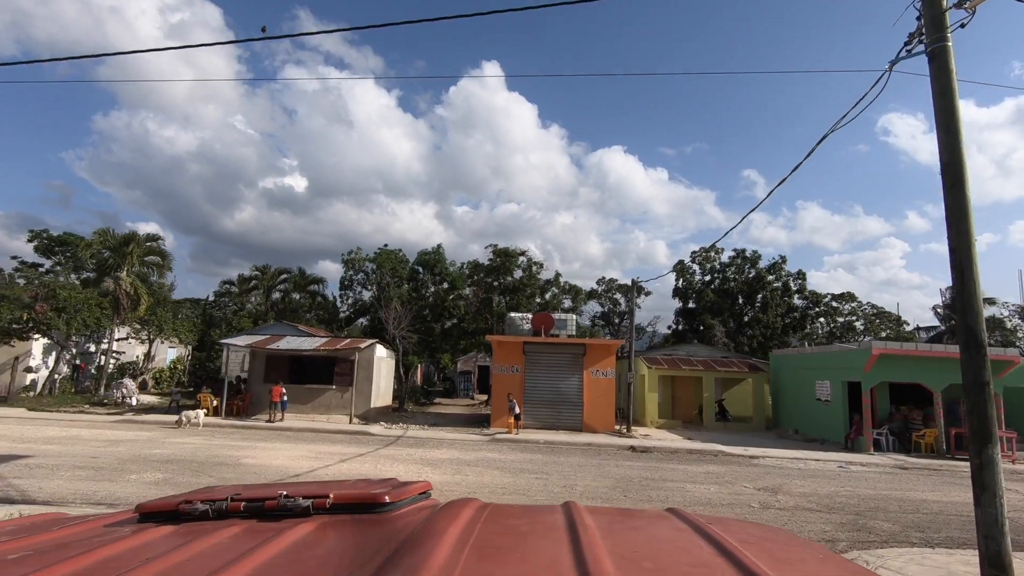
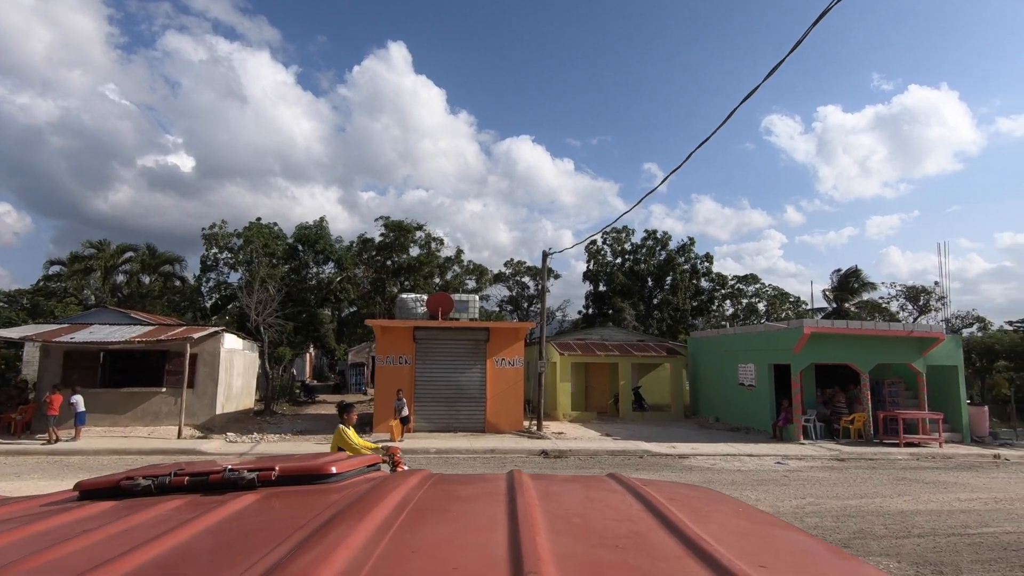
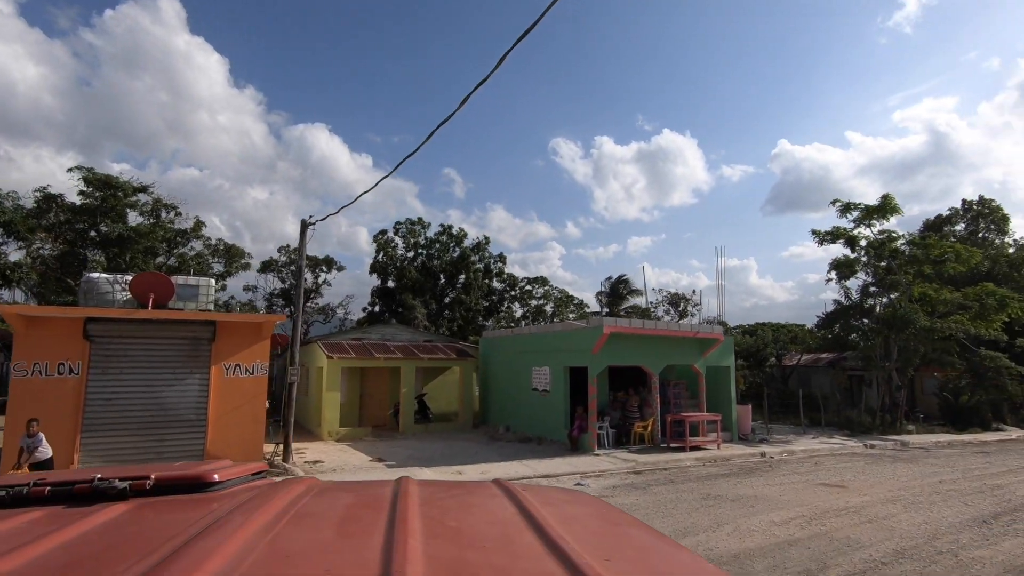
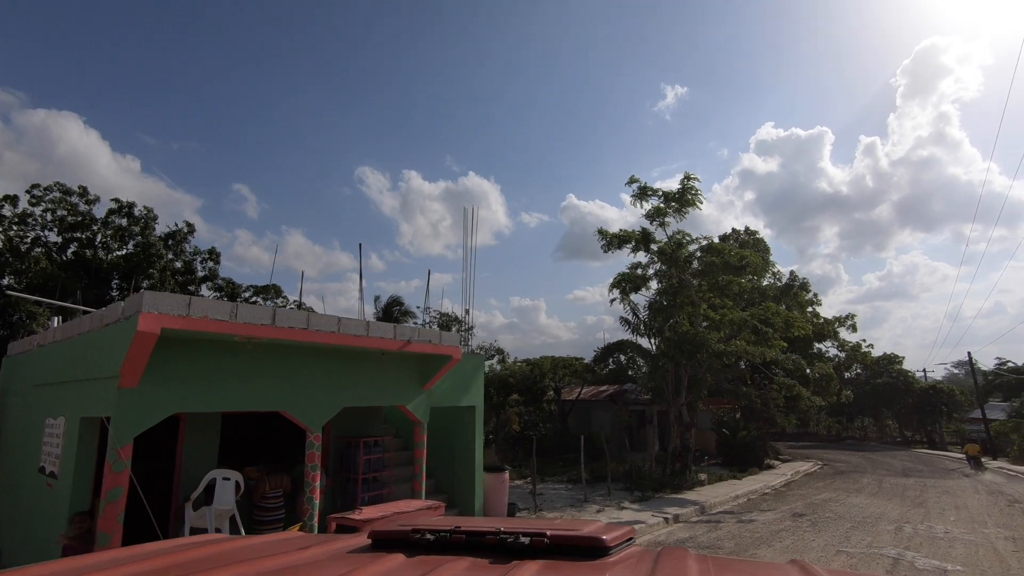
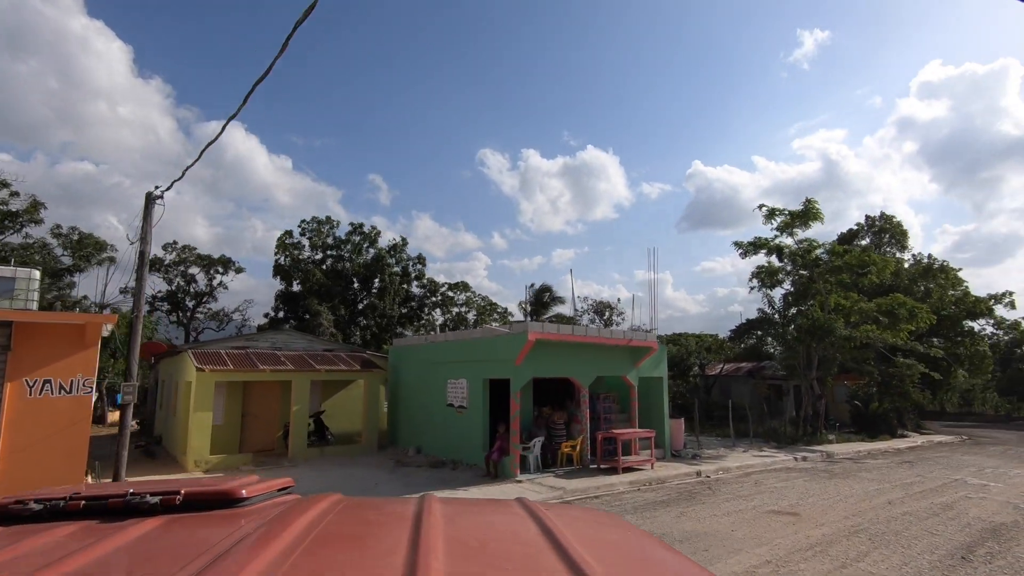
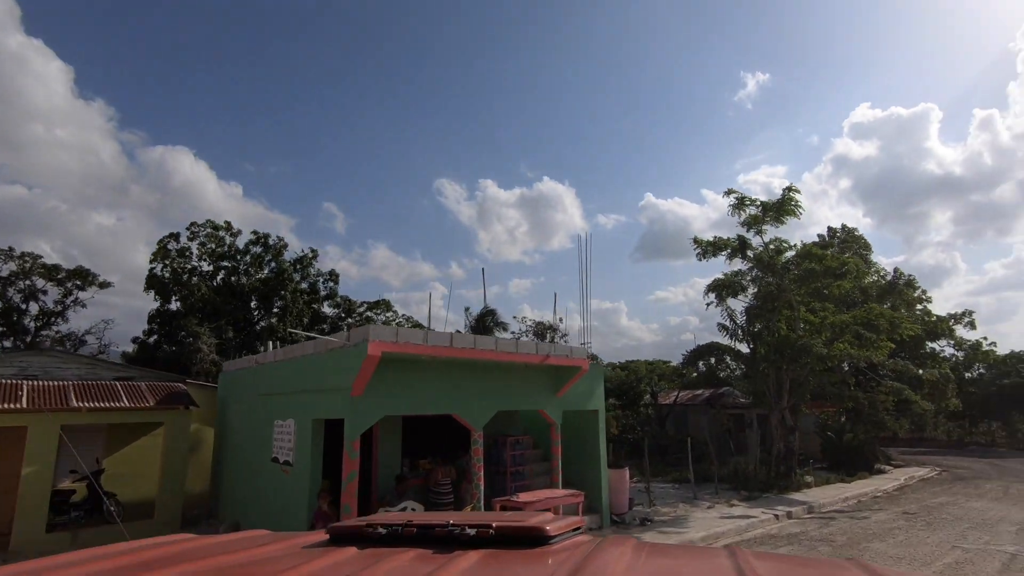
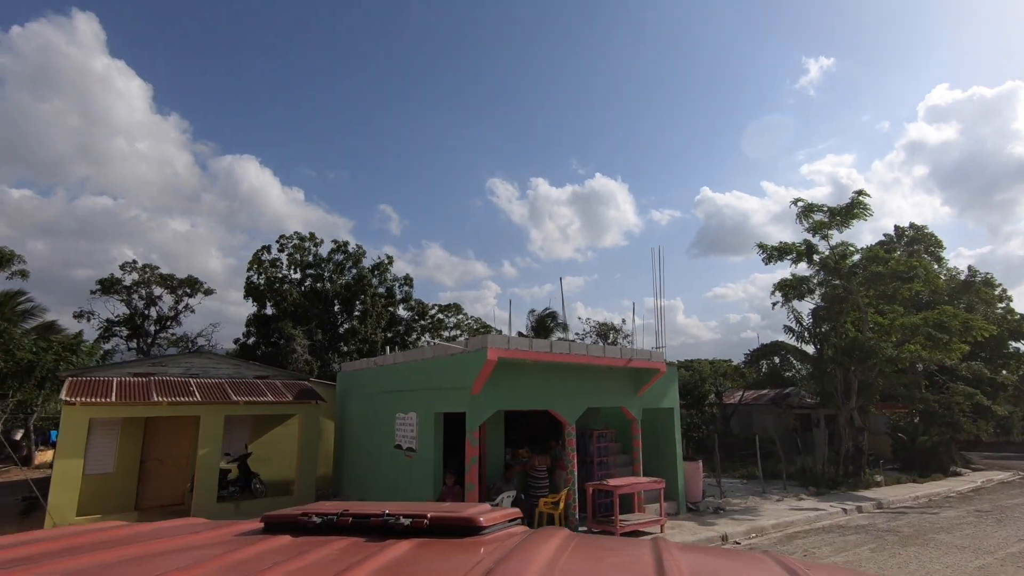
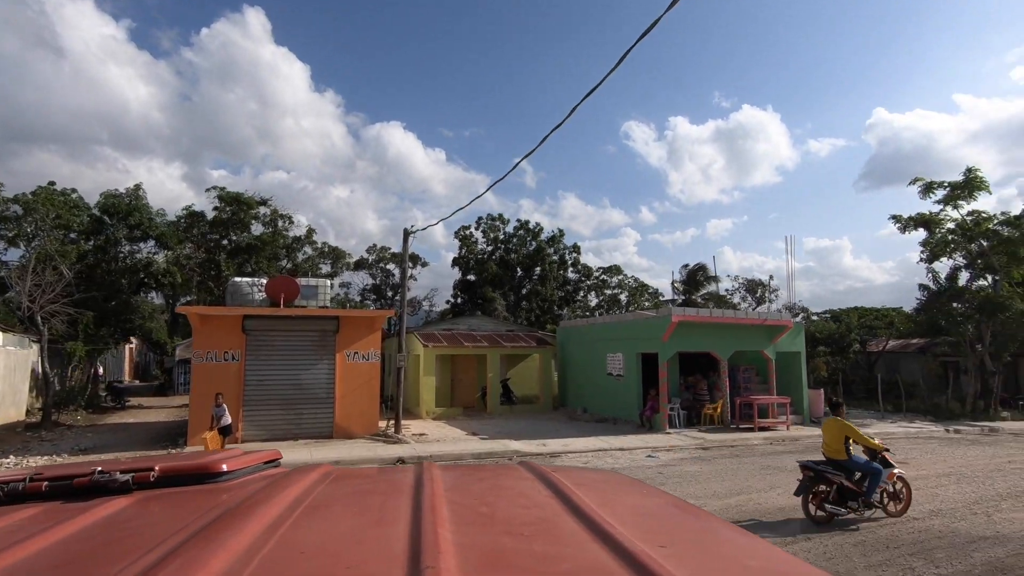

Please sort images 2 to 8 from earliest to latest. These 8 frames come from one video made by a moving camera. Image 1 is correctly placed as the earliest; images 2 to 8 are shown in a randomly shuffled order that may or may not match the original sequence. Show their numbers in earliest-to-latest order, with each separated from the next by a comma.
2, 8, 3, 5, 7, 6, 4
